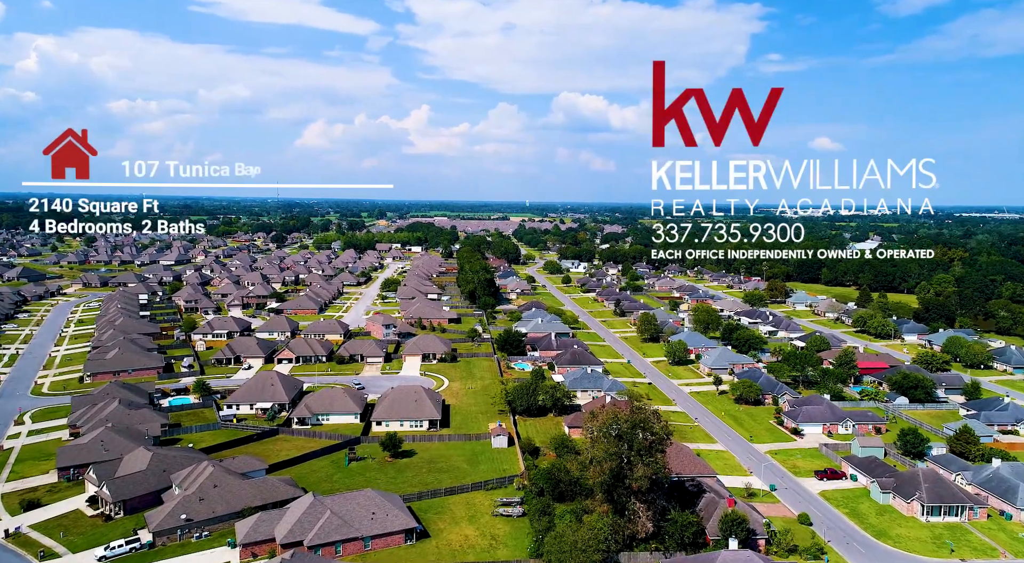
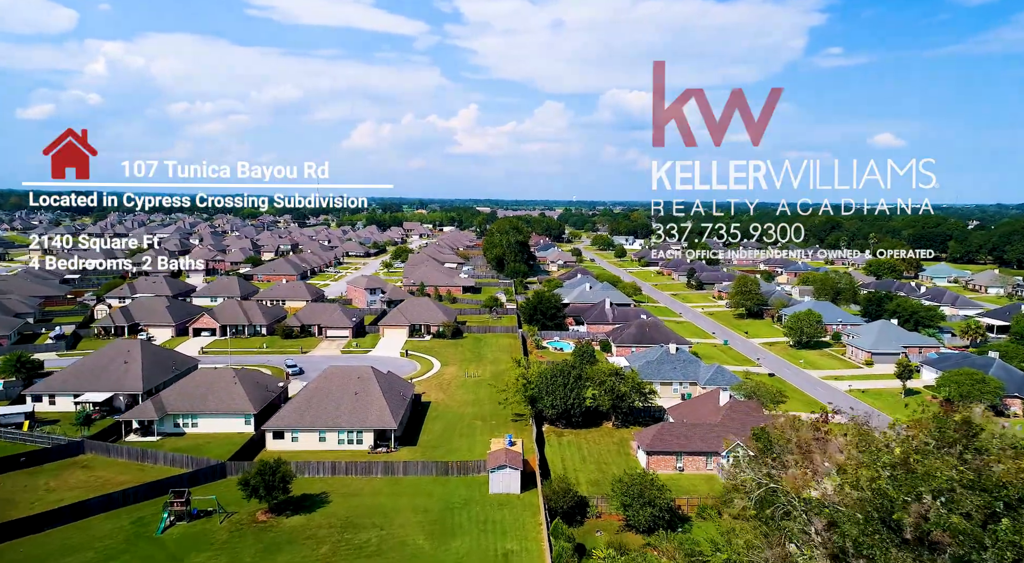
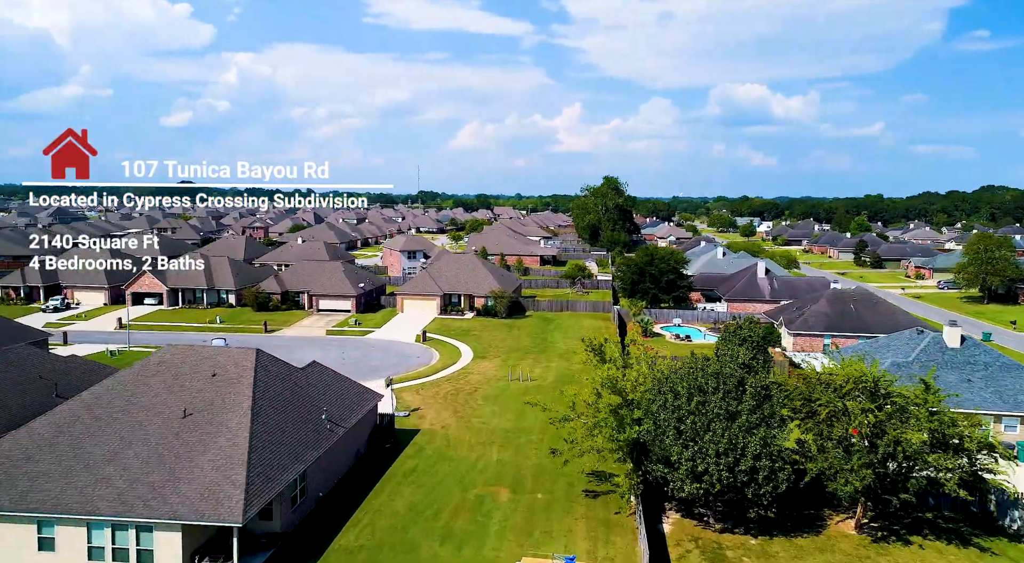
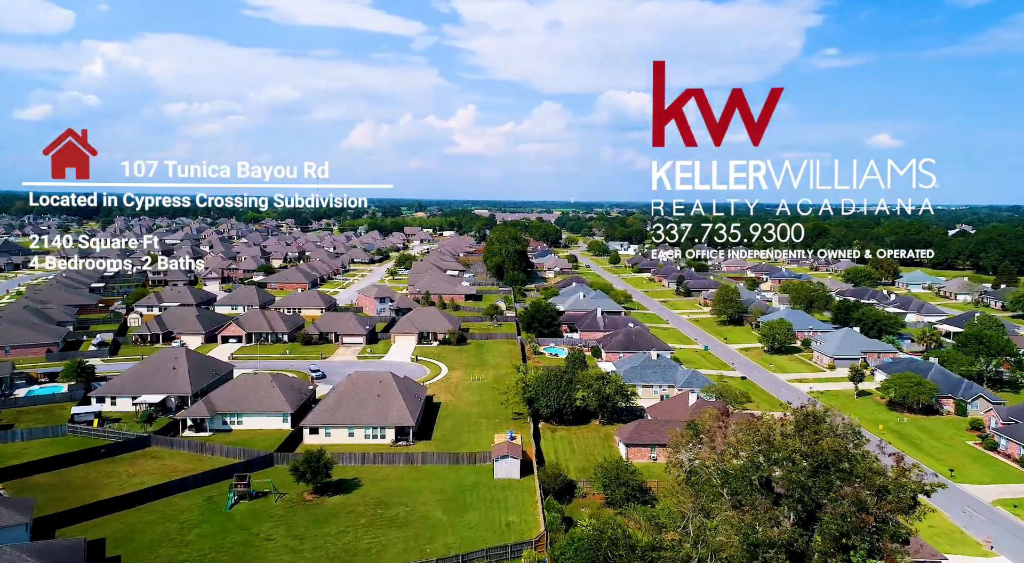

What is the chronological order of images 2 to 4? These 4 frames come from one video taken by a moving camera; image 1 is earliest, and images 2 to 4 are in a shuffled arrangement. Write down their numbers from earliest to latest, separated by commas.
4, 2, 3
